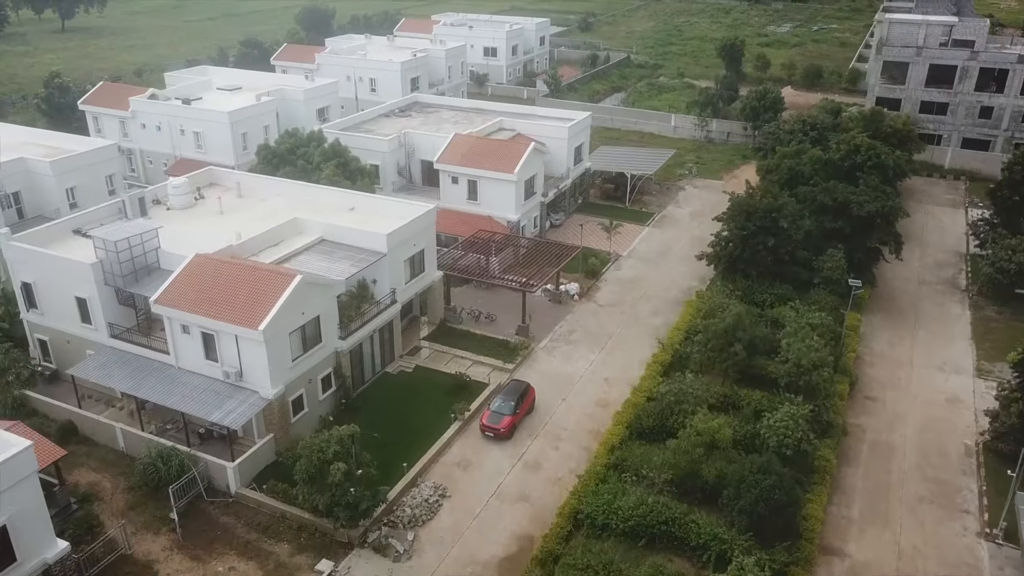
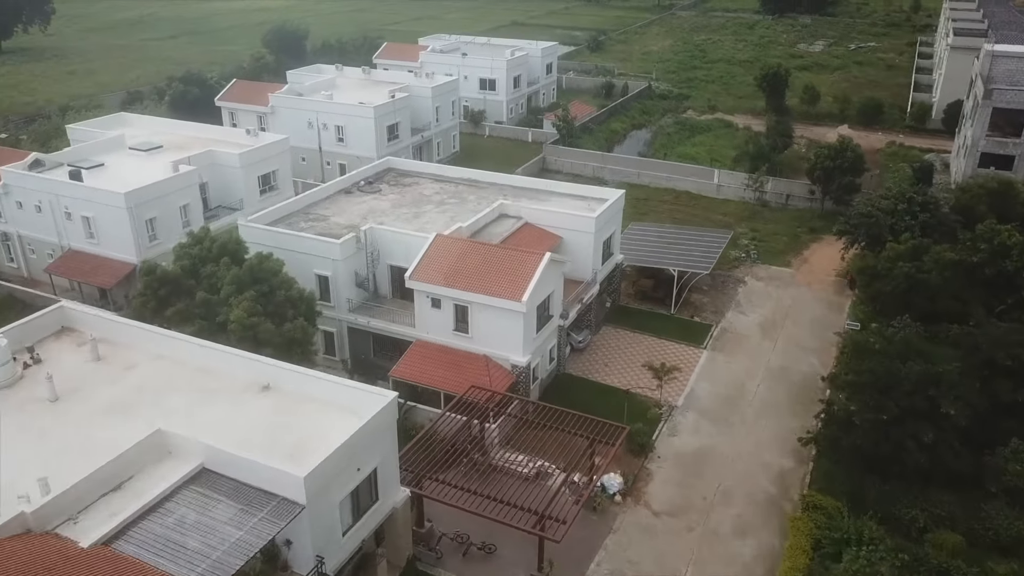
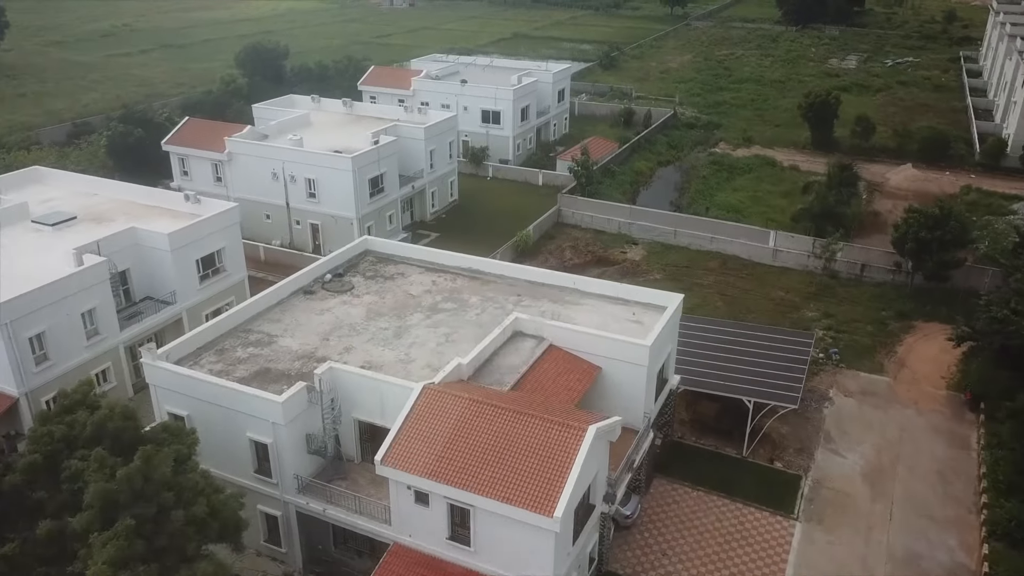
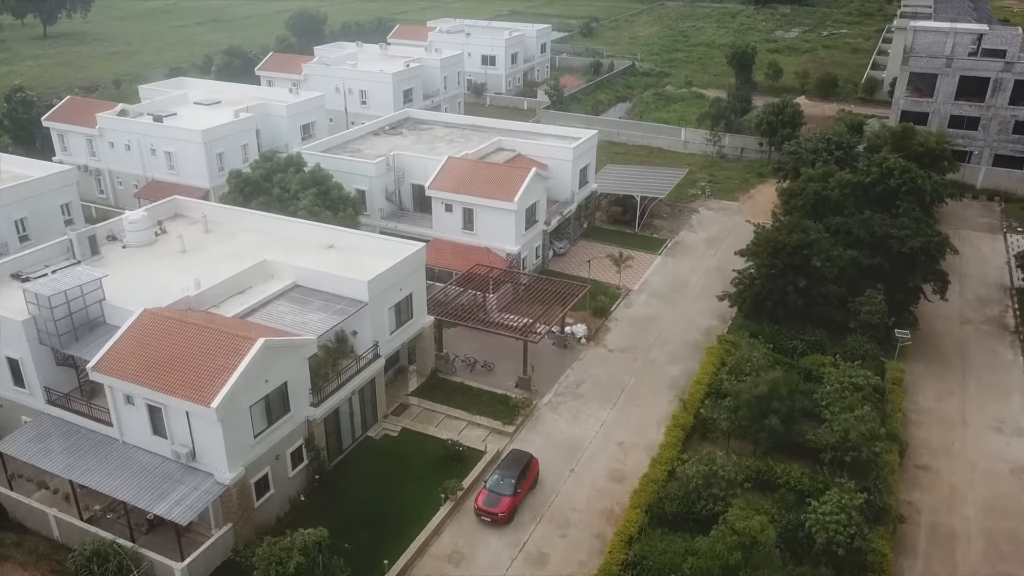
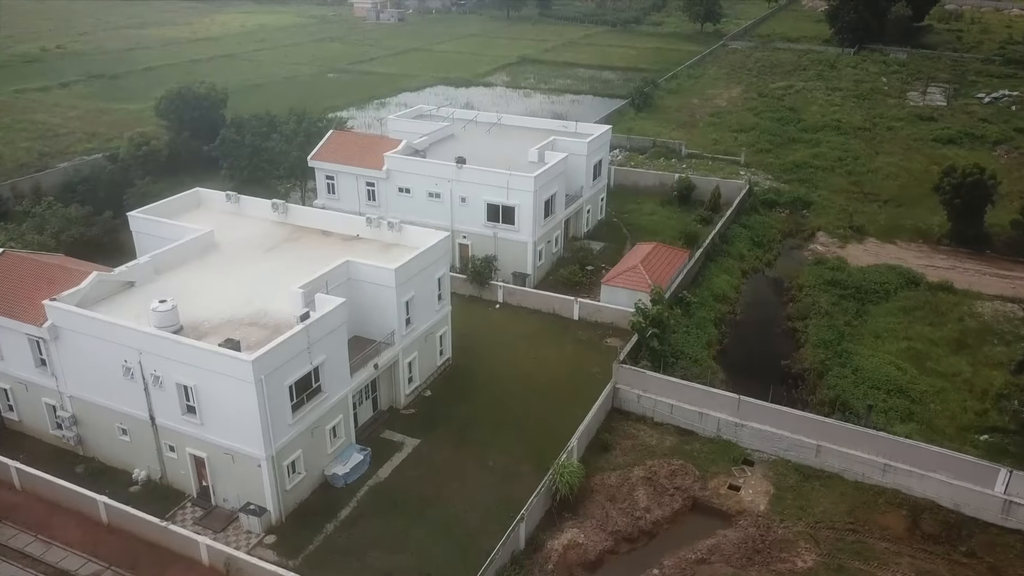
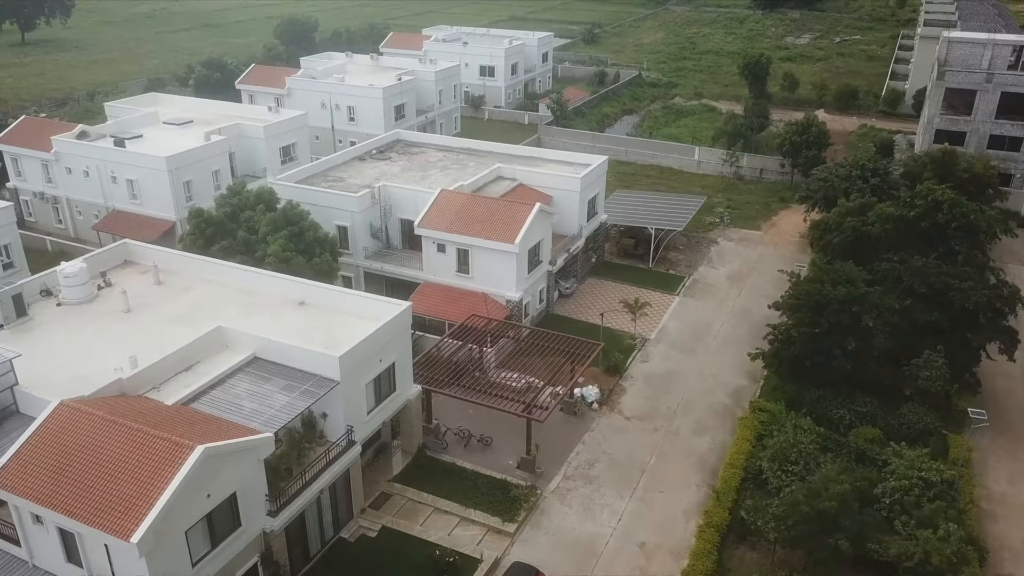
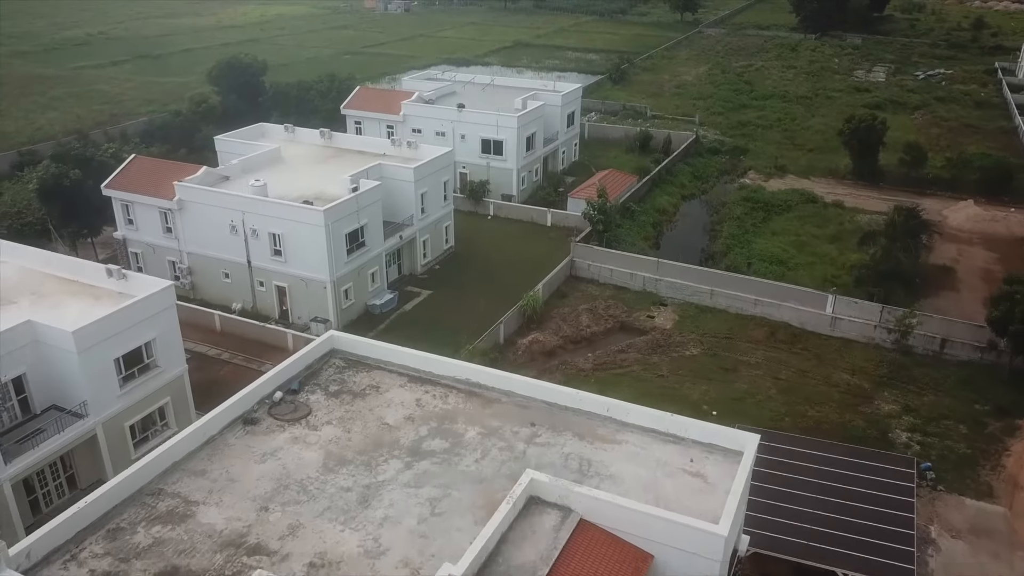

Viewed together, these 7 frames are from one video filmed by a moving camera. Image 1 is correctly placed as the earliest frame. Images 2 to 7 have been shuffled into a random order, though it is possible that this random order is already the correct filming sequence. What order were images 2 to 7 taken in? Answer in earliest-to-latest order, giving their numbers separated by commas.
4, 6, 2, 3, 7, 5
